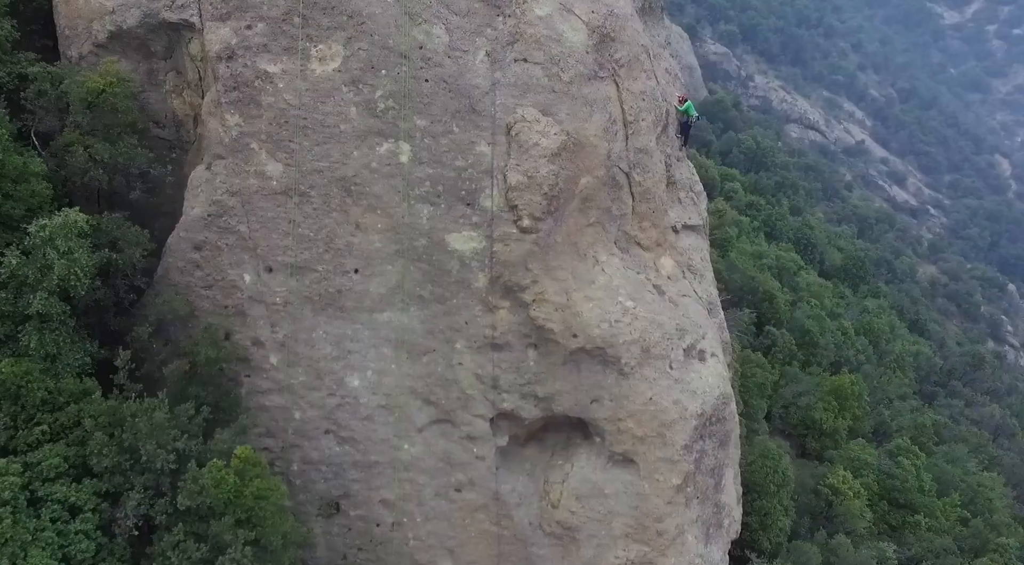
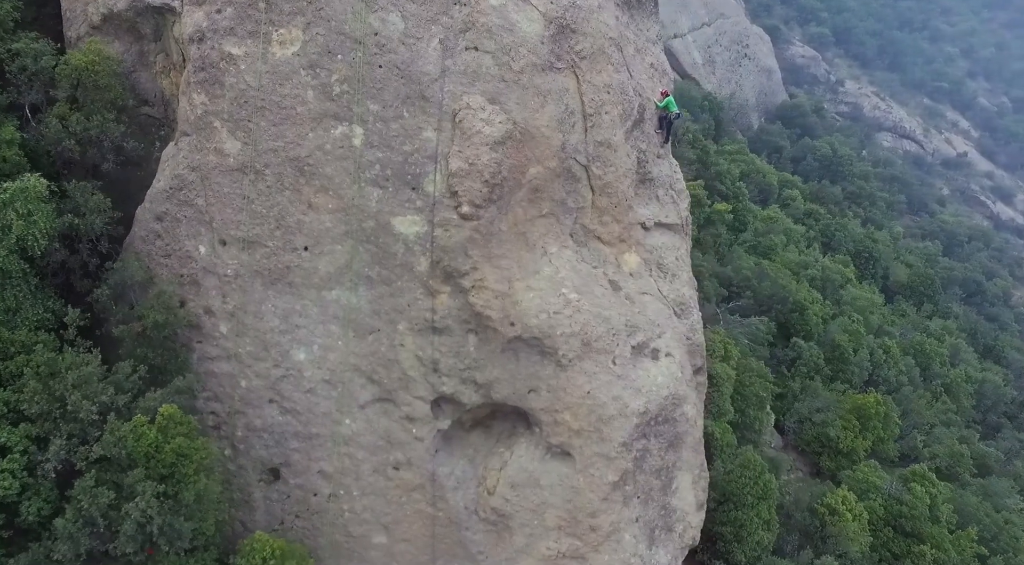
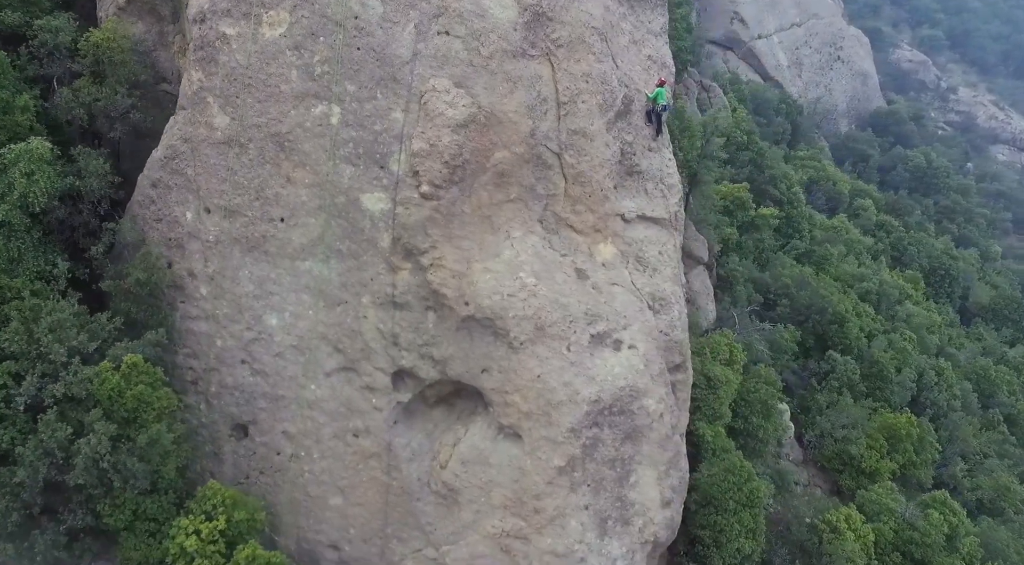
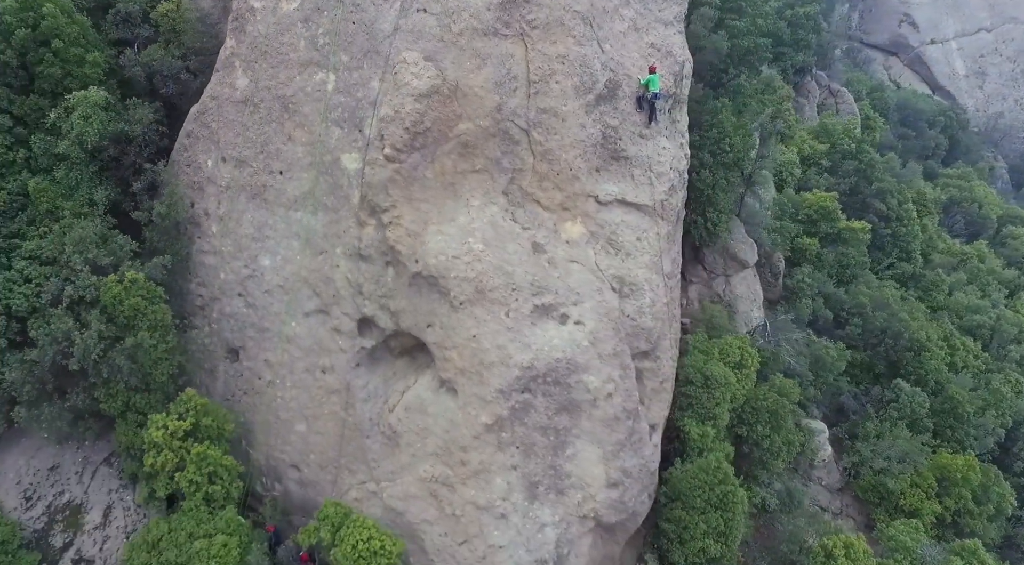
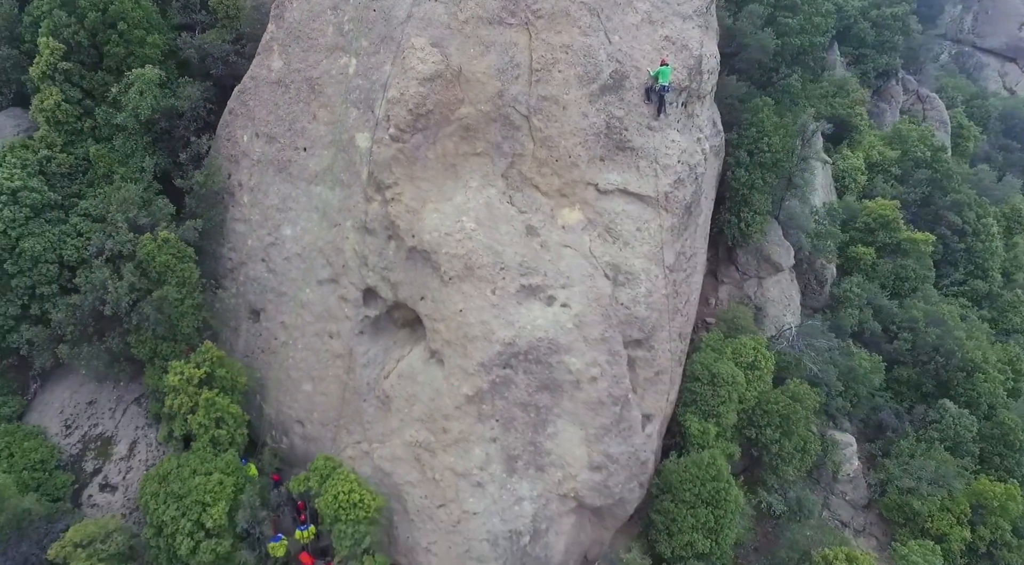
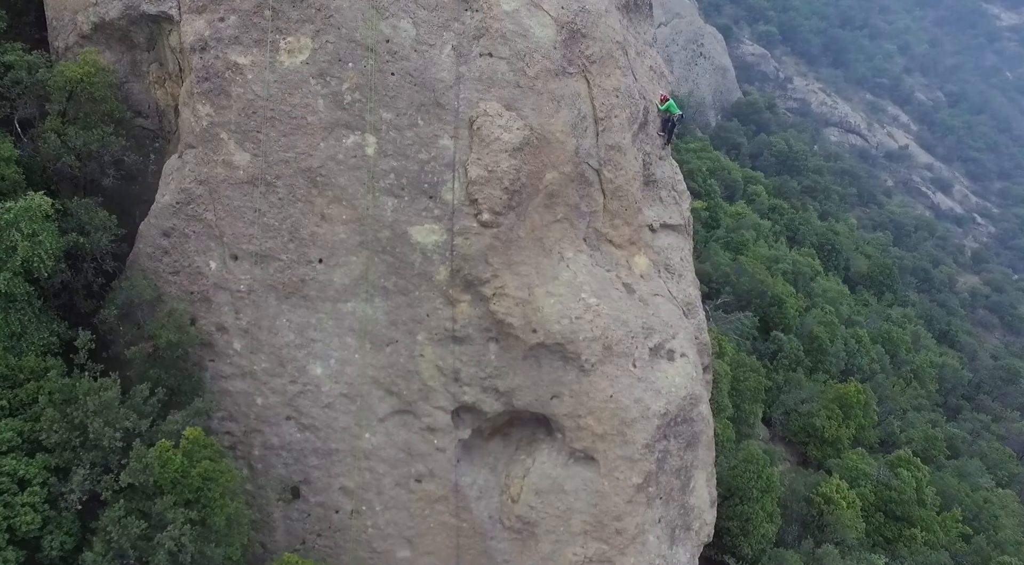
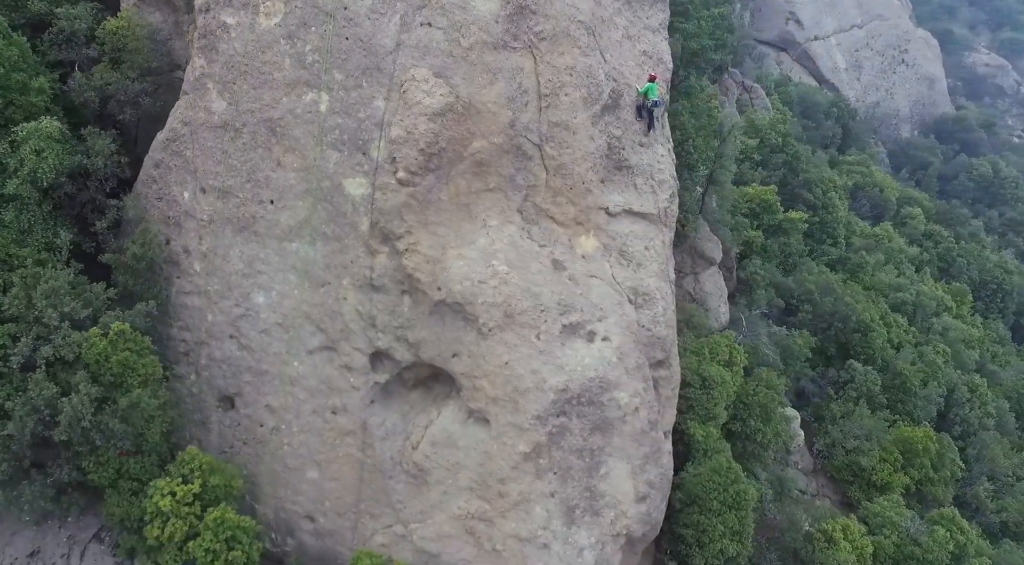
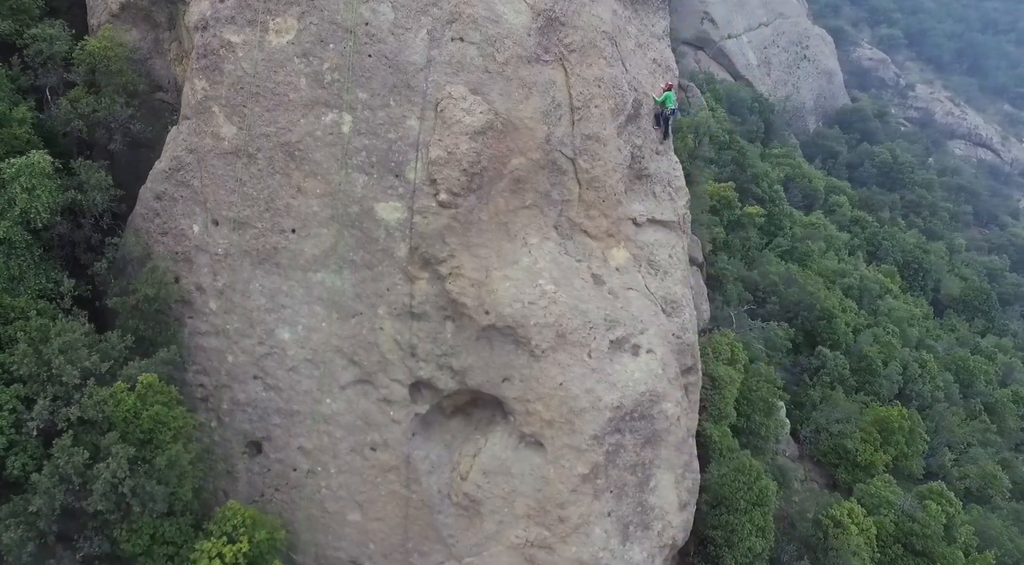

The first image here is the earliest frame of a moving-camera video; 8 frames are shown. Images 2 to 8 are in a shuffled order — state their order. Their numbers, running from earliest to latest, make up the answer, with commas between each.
6, 2, 8, 3, 7, 4, 5
